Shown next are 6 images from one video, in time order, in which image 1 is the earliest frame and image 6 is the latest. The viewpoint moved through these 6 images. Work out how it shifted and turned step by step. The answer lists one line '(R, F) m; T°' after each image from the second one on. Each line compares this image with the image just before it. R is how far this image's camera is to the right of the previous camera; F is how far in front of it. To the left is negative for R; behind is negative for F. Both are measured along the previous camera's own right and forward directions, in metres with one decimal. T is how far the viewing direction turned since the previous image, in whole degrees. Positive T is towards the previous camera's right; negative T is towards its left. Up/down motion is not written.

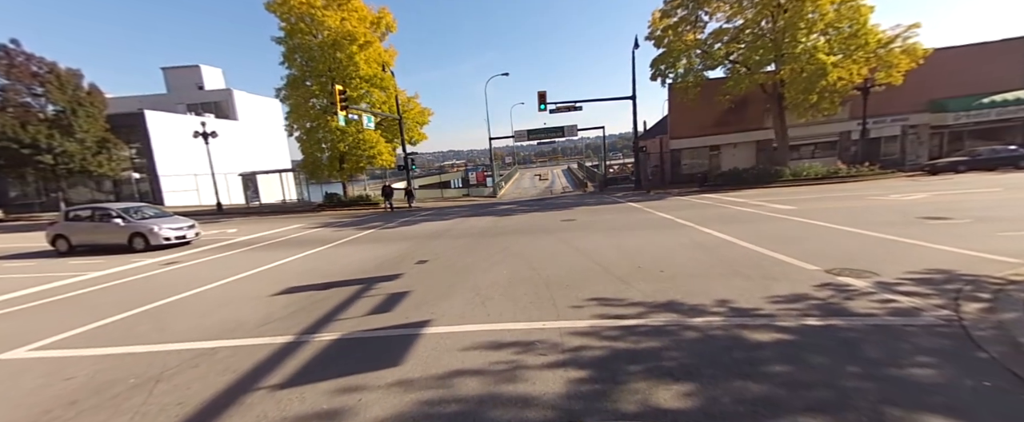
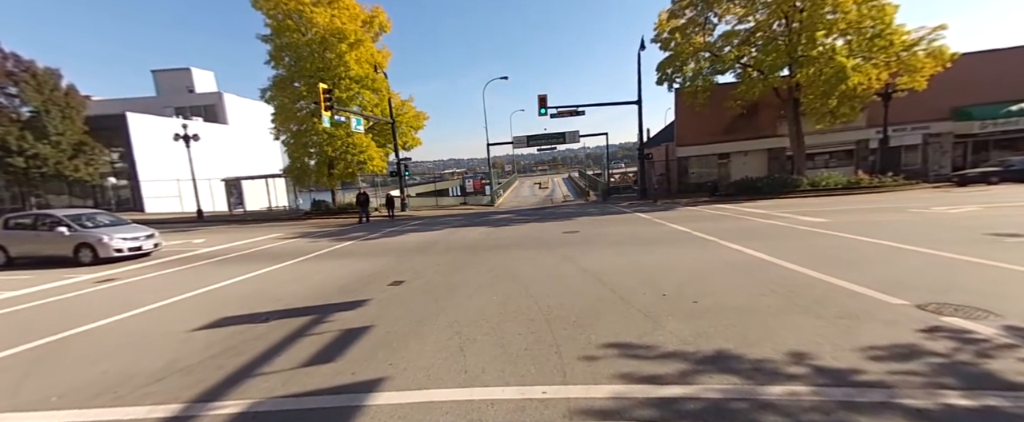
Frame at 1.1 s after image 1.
(+0.1, +1.6) m; 0°
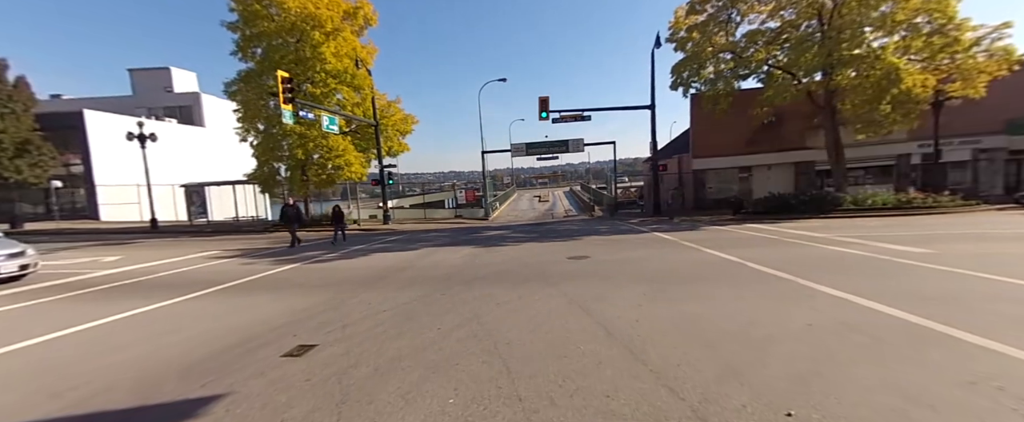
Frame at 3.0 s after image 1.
(+0.2, +3.1) m; 0°
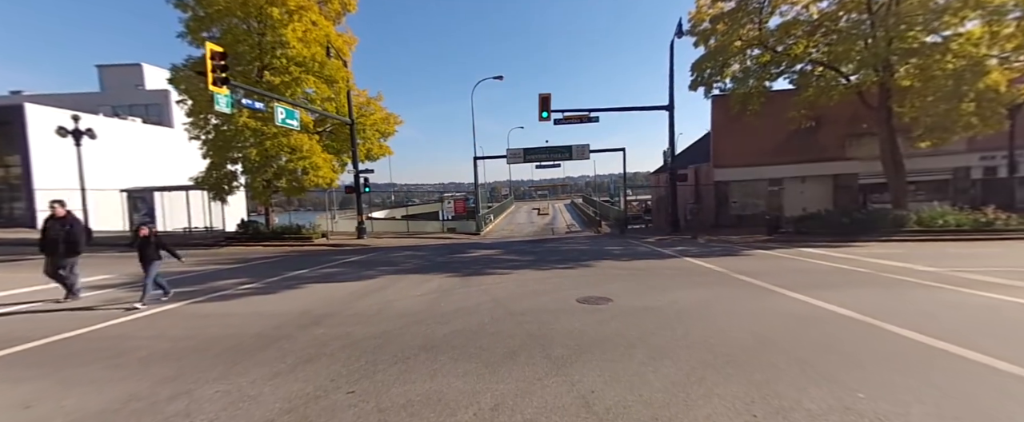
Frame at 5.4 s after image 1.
(+0.2, +3.3) m; 0°
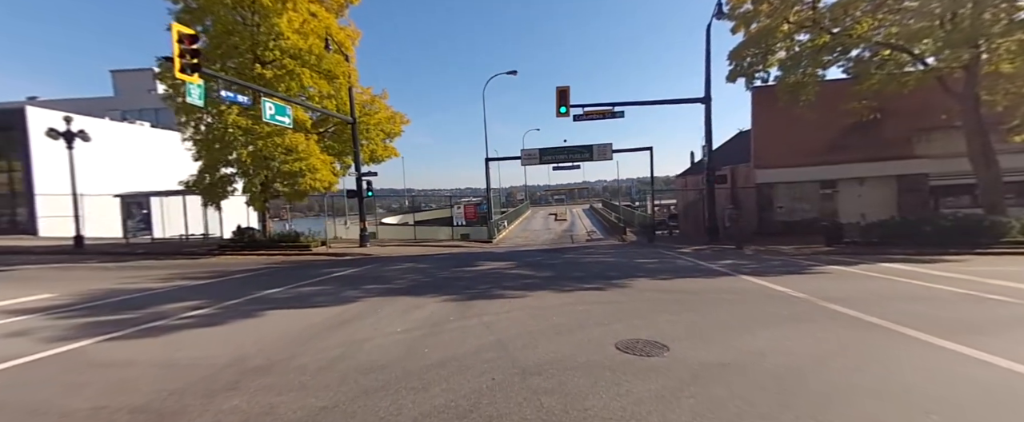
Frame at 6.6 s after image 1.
(+0.1, +2.0) m; -2°
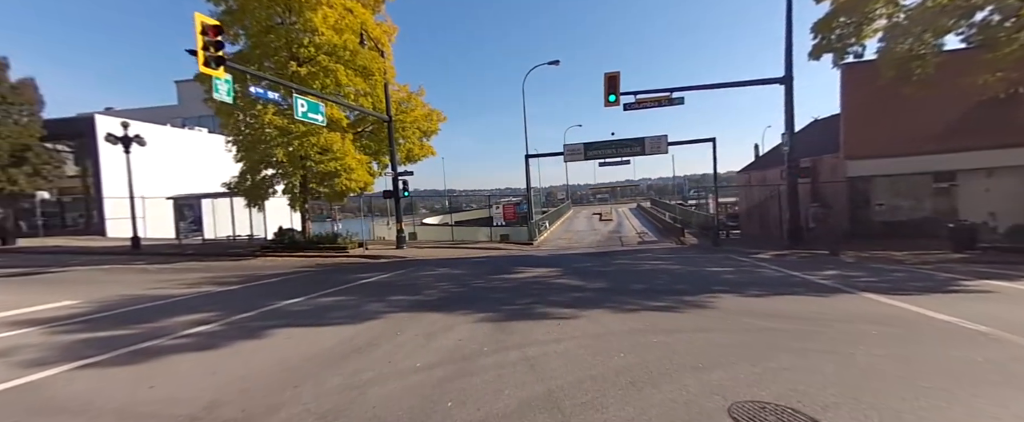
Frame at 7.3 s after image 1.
(-0.1, +1.5) m; -6°
